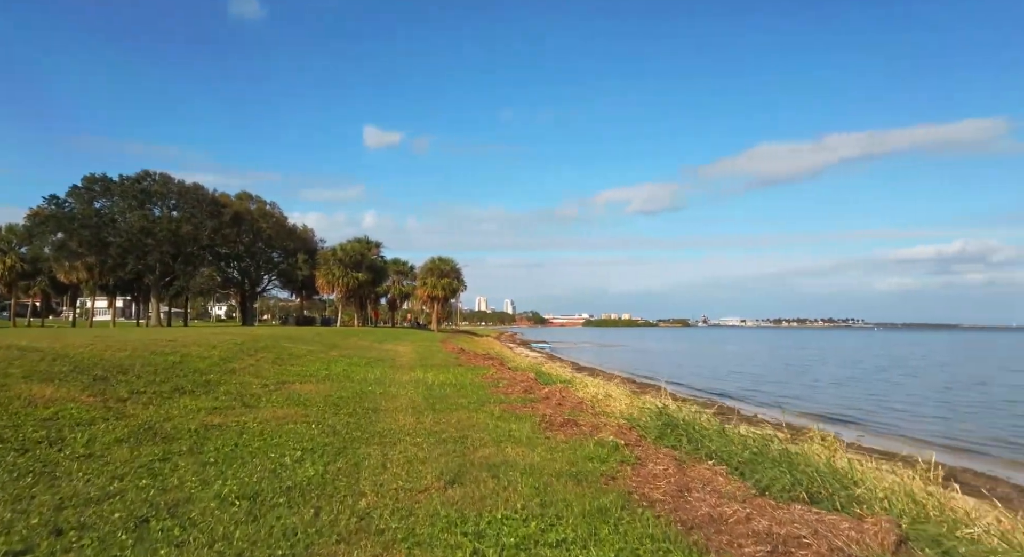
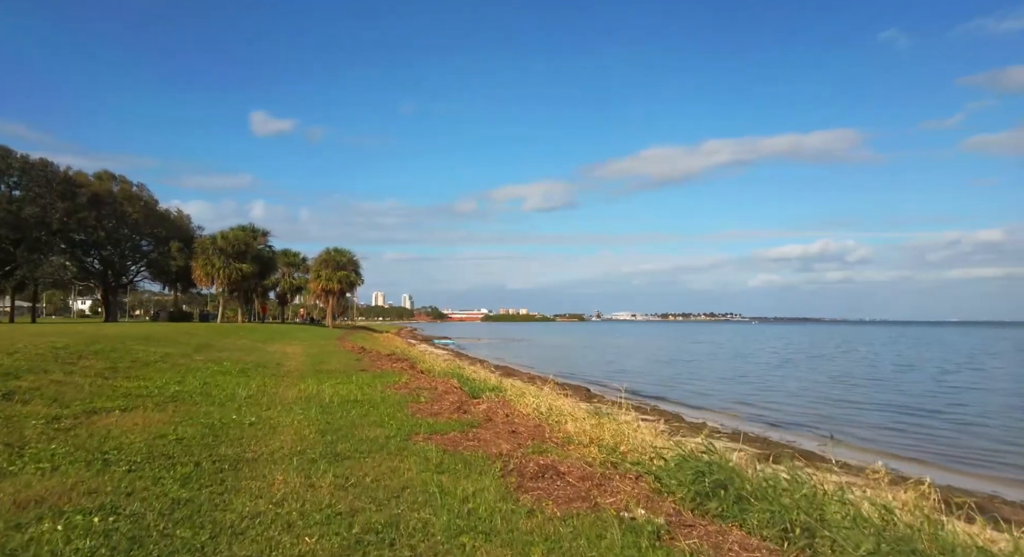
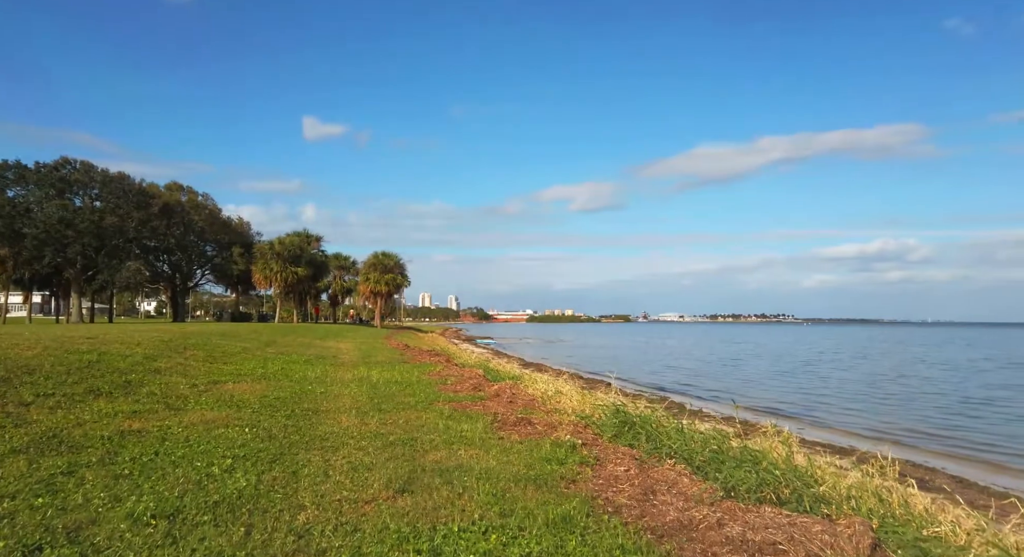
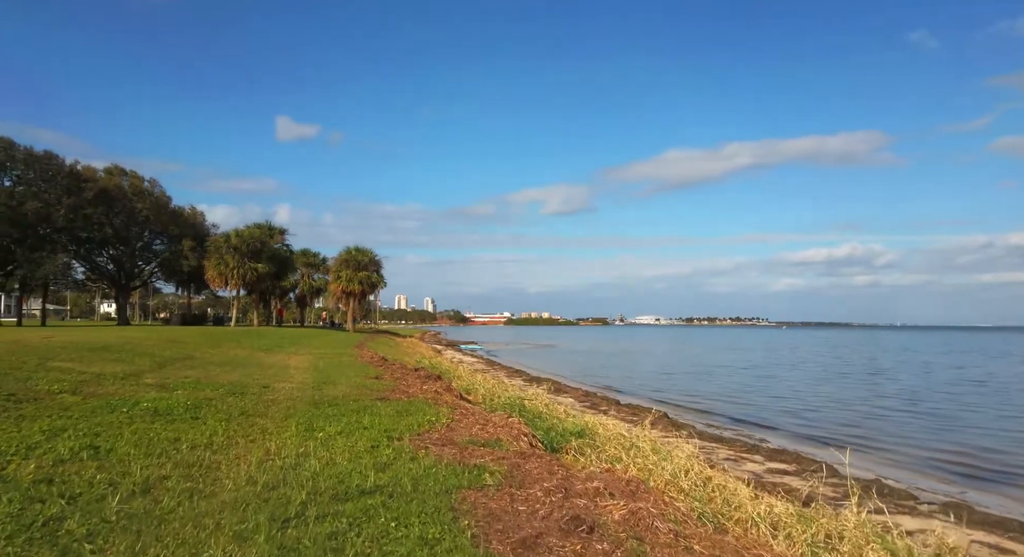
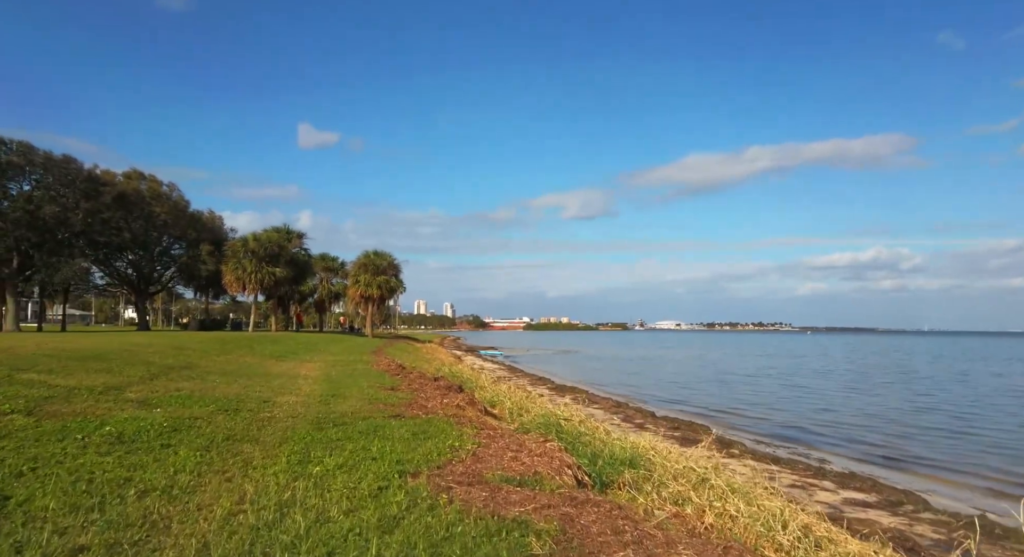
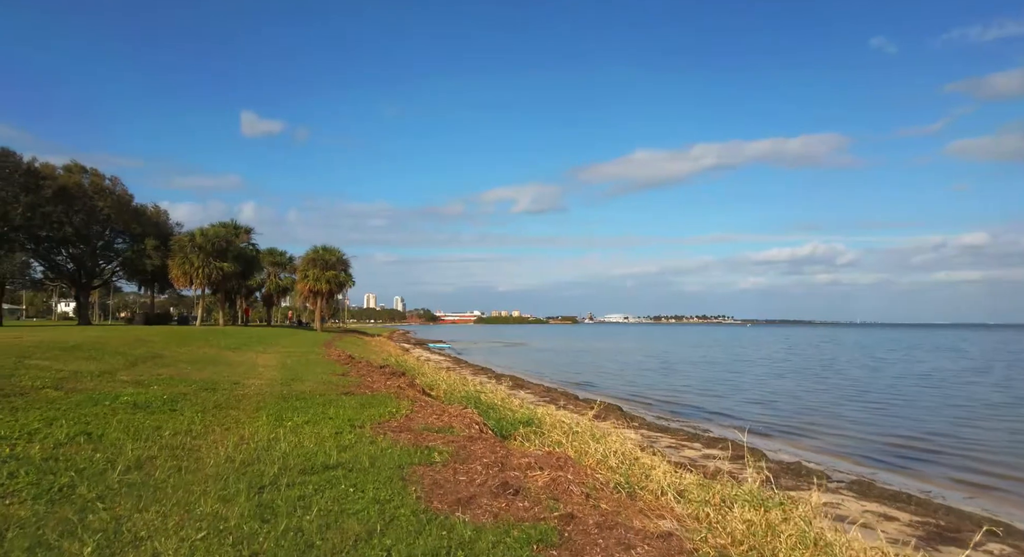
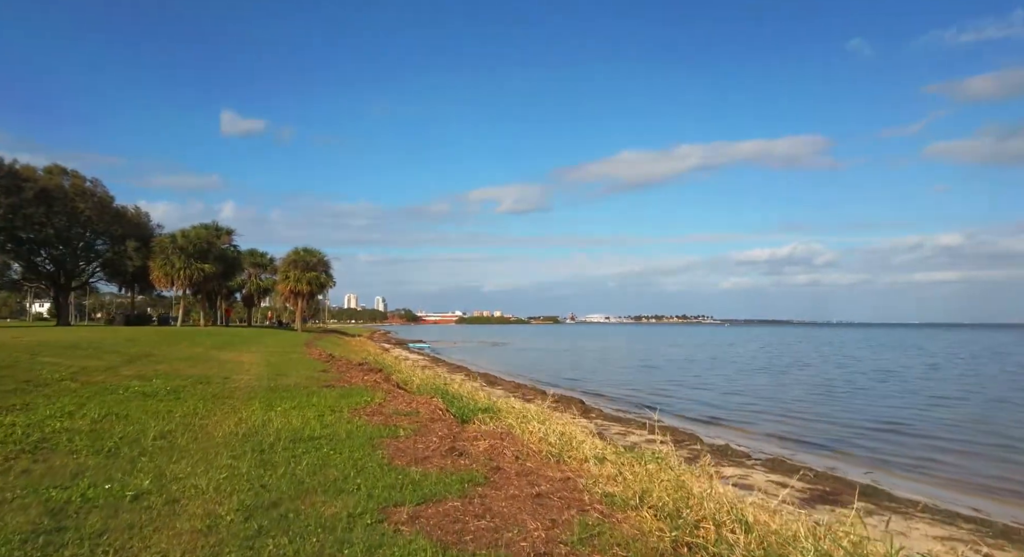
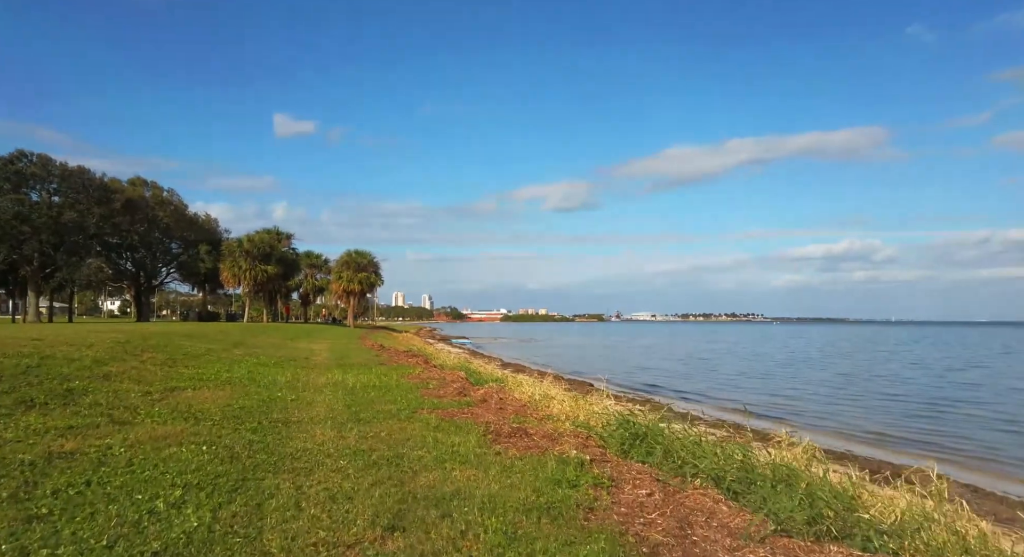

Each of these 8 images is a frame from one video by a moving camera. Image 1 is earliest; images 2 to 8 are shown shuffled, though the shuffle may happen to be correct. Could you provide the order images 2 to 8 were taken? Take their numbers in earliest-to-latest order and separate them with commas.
3, 8, 2, 7, 6, 4, 5
